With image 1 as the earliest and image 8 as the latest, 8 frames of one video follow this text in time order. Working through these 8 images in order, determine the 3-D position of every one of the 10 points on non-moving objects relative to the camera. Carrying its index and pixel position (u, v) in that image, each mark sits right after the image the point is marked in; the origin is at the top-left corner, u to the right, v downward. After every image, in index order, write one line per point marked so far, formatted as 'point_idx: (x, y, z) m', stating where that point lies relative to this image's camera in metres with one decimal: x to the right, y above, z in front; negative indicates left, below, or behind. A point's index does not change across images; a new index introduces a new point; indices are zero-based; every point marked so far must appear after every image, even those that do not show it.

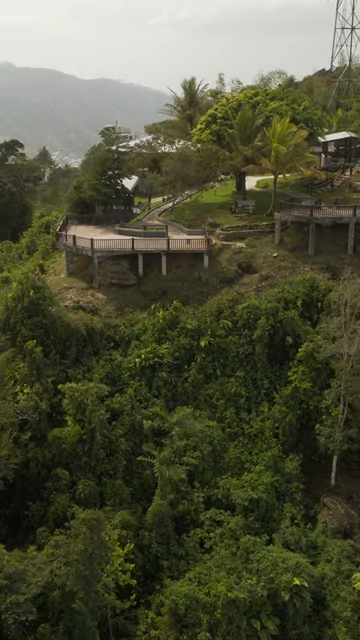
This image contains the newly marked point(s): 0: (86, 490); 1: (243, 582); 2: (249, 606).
0: (-2.2, -4.0, +19.9) m
1: (+1.4, -5.7, +18.6) m
2: (+1.5, -6.1, +18.3) m
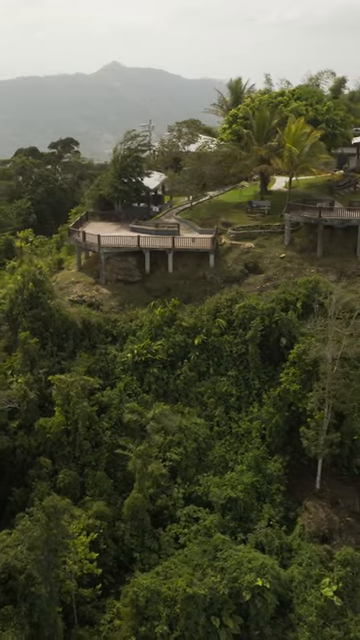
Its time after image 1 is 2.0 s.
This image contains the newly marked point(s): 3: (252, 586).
0: (-2.7, -3.8, +20.4) m
1: (+0.6, -5.7, +18.7) m
2: (+0.7, -6.1, +18.4) m
3: (+1.5, -5.7, +18.5) m
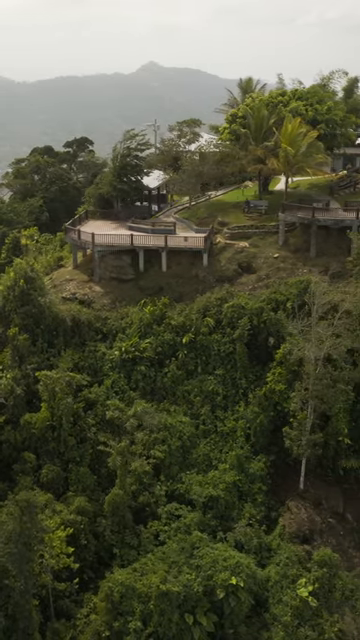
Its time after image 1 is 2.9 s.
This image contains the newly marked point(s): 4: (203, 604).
0: (-3.2, -3.7, +20.7) m
1: (0.0, -5.6, +18.8) m
2: (+0.1, -6.0, +18.4) m
3: (+1.0, -5.7, +18.5) m
4: (+0.5, -6.1, +18.5) m
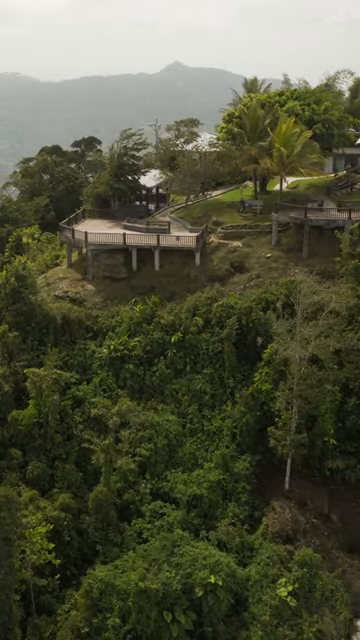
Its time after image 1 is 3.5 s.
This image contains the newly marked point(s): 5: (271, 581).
0: (-3.6, -3.7, +20.8) m
1: (-0.4, -5.6, +18.8) m
2: (-0.4, -6.0, +18.5) m
3: (+0.5, -5.7, +18.6) m
4: (+0.1, -6.1, +18.6) m
5: (+2.1, -5.9, +19.2) m
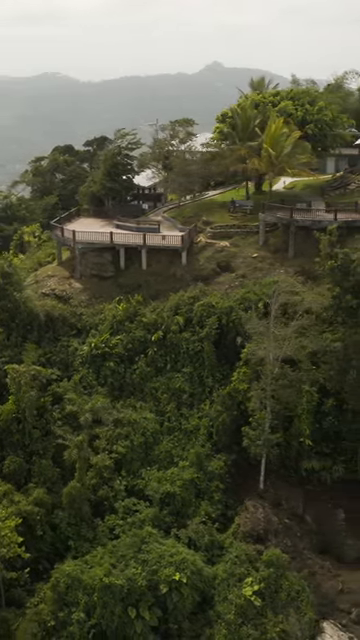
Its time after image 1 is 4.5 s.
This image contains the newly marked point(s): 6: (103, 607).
0: (-4.2, -3.6, +21.1) m
1: (-1.2, -5.5, +19.0) m
2: (-1.1, -6.0, +18.7) m
3: (-0.3, -5.7, +18.7) m
4: (-0.7, -6.1, +18.7) m
5: (+1.3, -5.8, +19.2) m
6: (-1.7, -6.2, +18.5) m
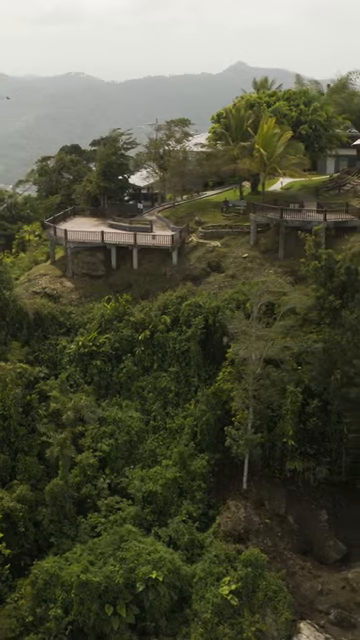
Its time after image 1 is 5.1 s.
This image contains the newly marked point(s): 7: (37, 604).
0: (-4.6, -3.5, +21.3) m
1: (-1.7, -5.5, +19.1) m
2: (-1.7, -5.9, +18.8) m
3: (-0.8, -5.7, +18.8) m
4: (-1.2, -6.1, +18.8) m
5: (+0.8, -5.8, +19.3) m
6: (-2.2, -6.2, +18.6) m
7: (-3.2, -6.3, +19.1) m
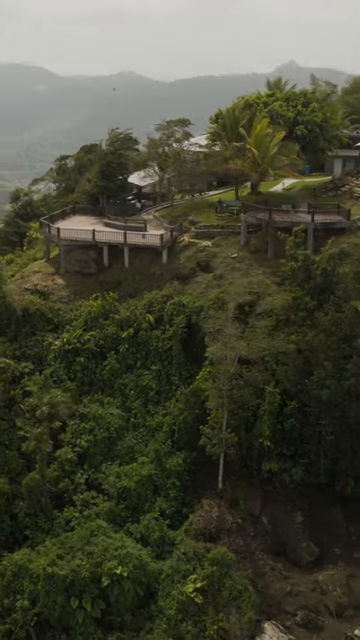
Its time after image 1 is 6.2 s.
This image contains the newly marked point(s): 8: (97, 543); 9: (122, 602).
0: (-5.2, -3.4, +21.7) m
1: (-2.5, -5.5, +19.4) m
2: (-2.4, -5.9, +19.0) m
3: (-1.5, -5.6, +19.0) m
4: (-2.0, -6.0, +19.0) m
5: (0.0, -5.8, +19.4) m
6: (-3.0, -6.1, +18.9) m
7: (-4.0, -6.2, +19.4) m
8: (-1.9, -5.2, +19.8) m
9: (-1.3, -6.3, +19.1) m
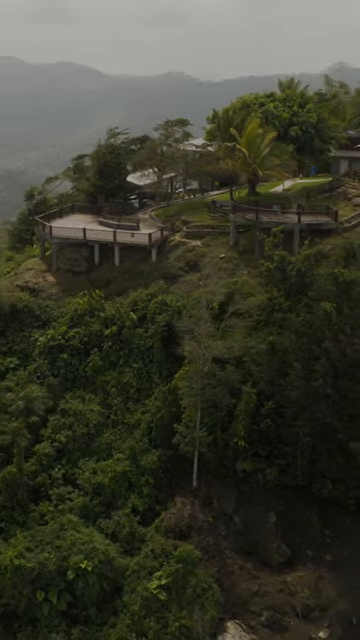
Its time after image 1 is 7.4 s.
0: (-5.8, -3.3, +22.1) m
1: (-3.2, -5.4, +19.7) m
2: (-3.2, -5.8, +19.3) m
3: (-2.3, -5.5, +19.2) m
4: (-2.8, -5.9, +19.3) m
5: (-0.7, -5.8, +19.6) m
6: (-3.8, -6.0, +19.2) m
7: (-4.8, -6.1, +19.8) m
8: (-2.7, -5.1, +20.1) m
9: (-2.1, -6.2, +19.3) m
